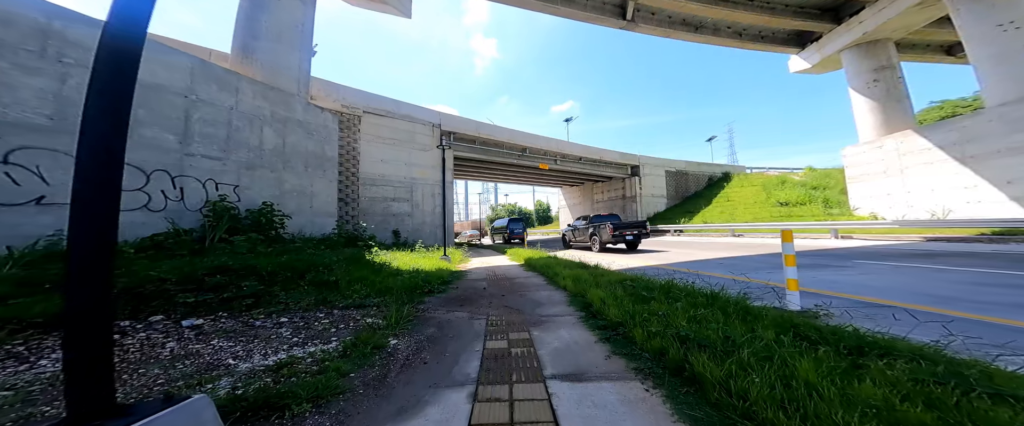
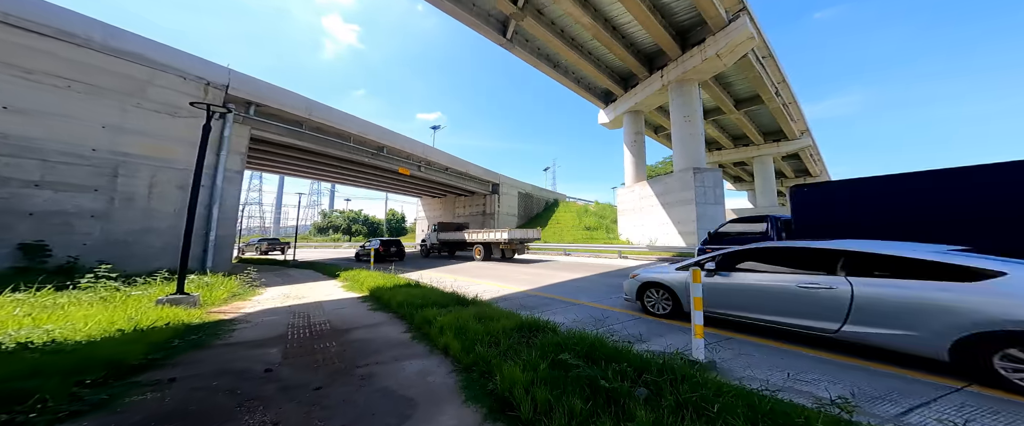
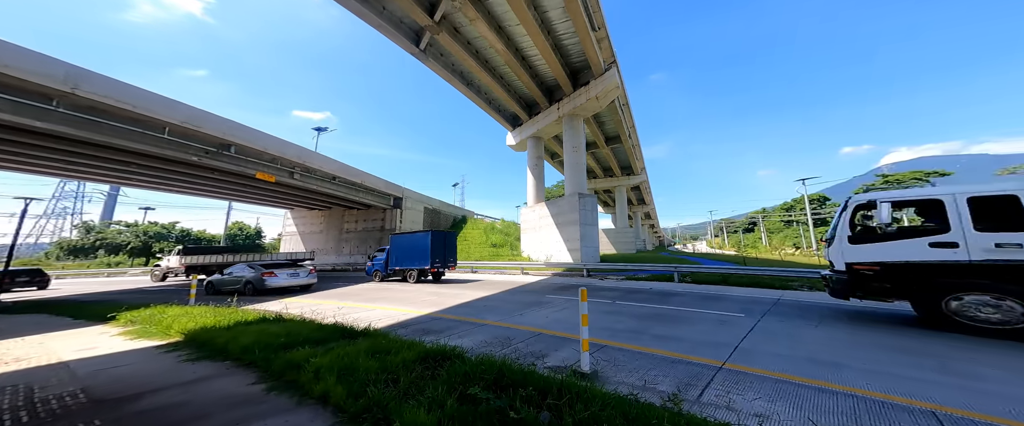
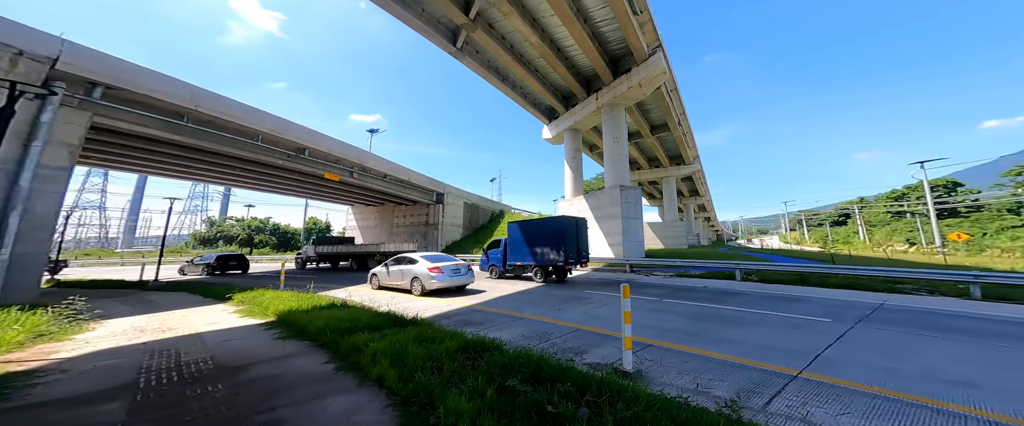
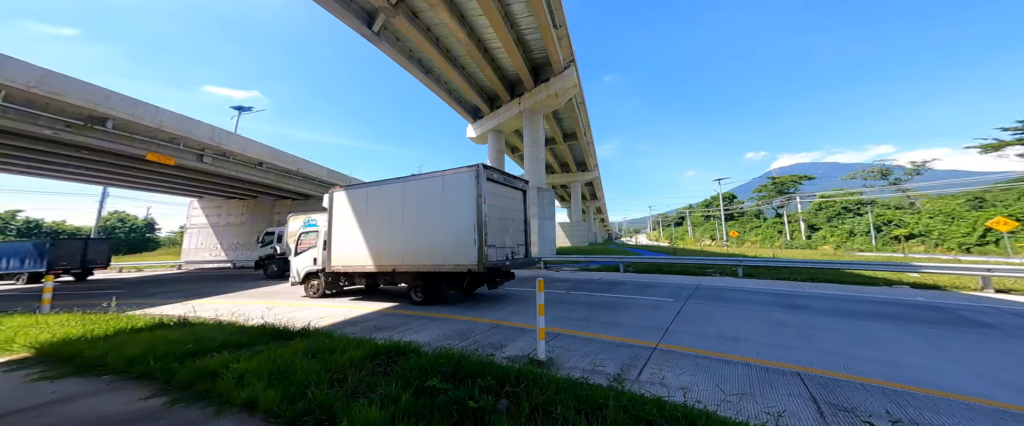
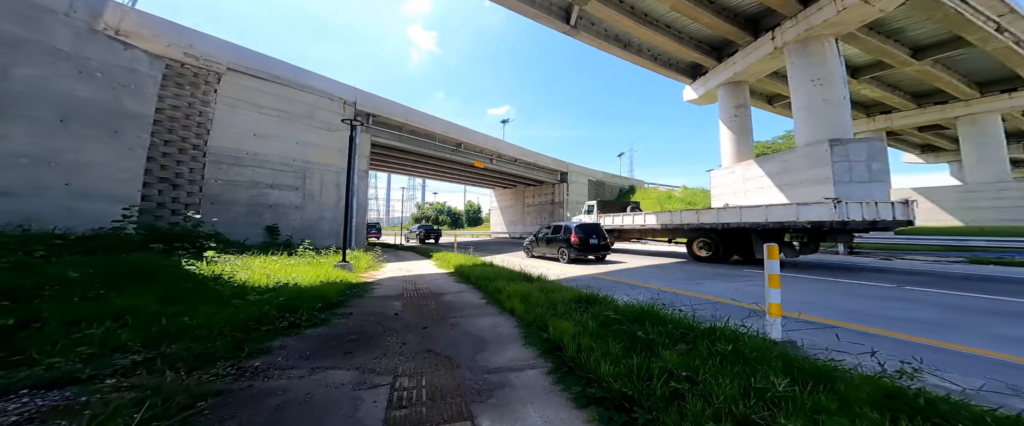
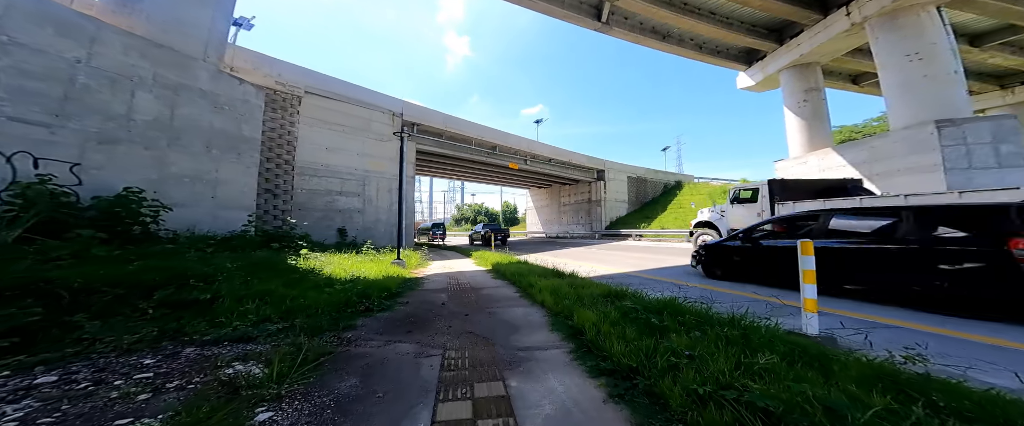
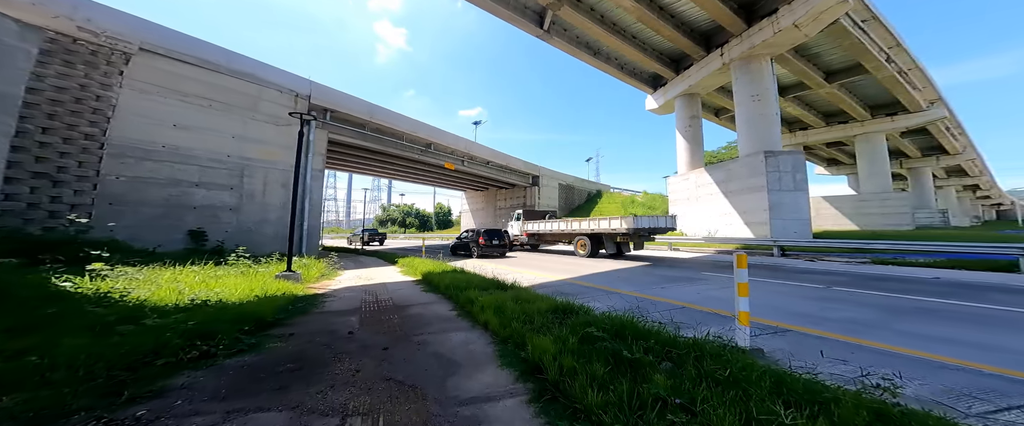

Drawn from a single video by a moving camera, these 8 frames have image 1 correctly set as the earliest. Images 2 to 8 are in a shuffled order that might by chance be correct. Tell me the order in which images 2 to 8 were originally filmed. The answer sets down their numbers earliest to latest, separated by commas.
7, 6, 8, 2, 4, 3, 5
